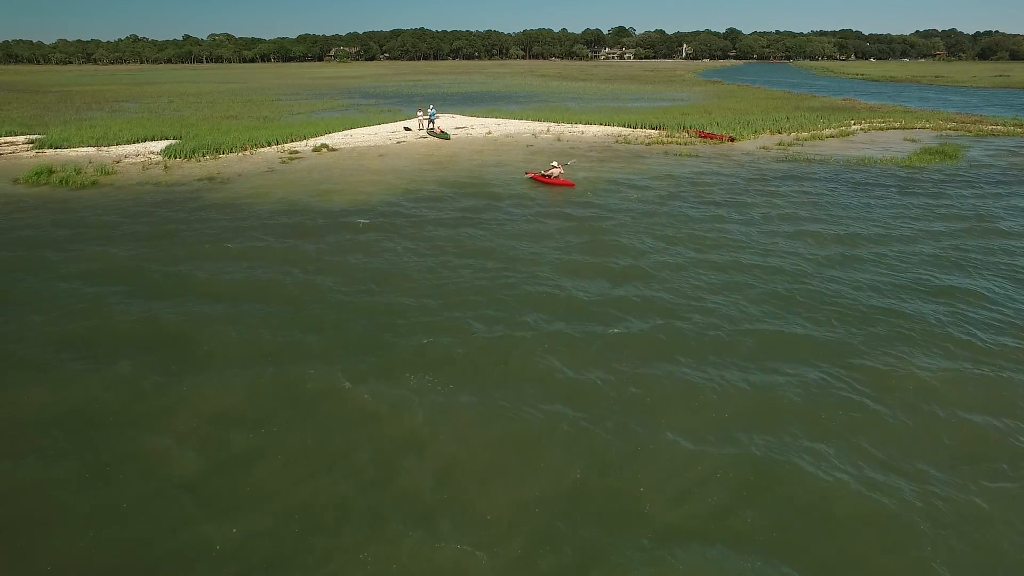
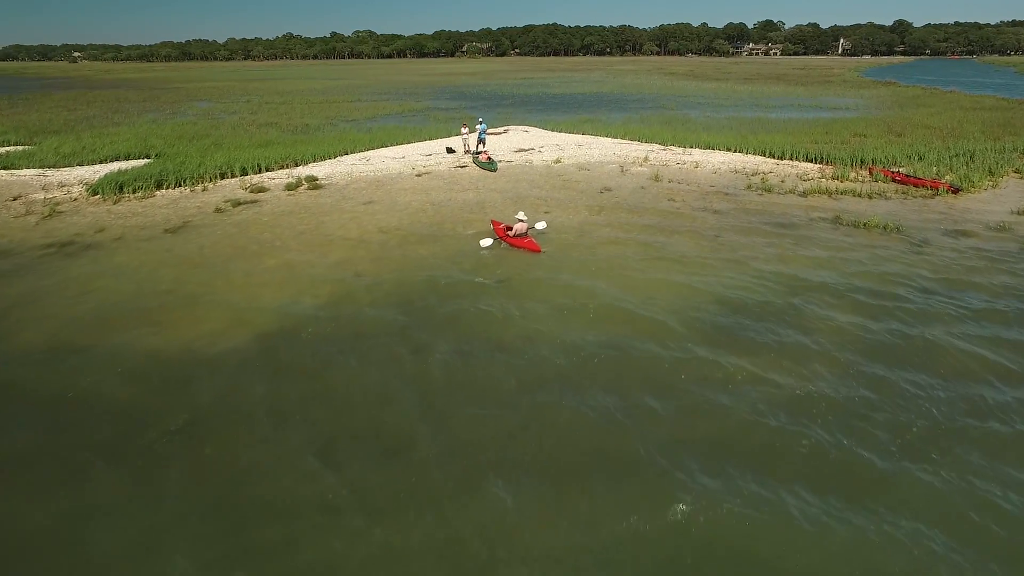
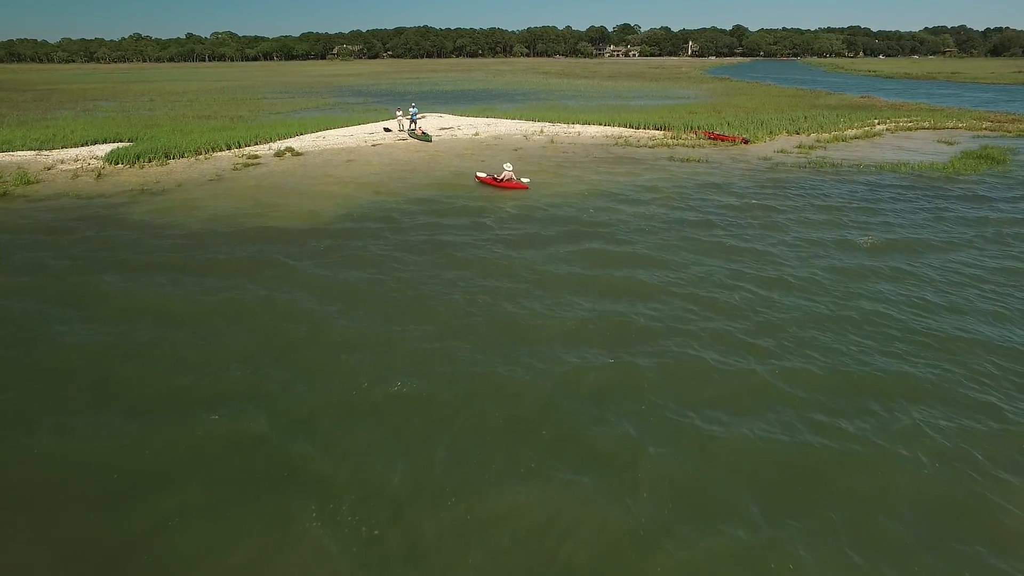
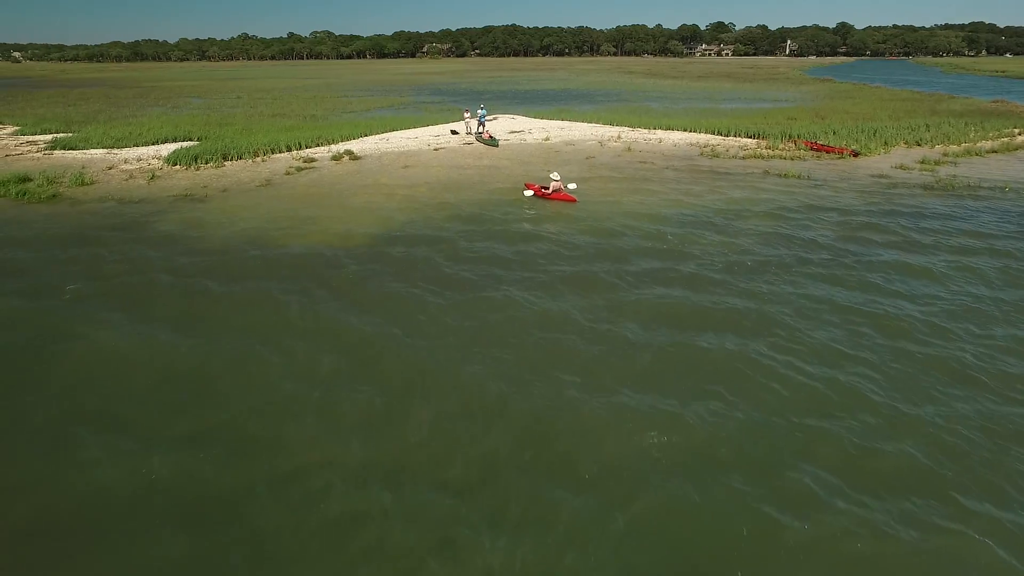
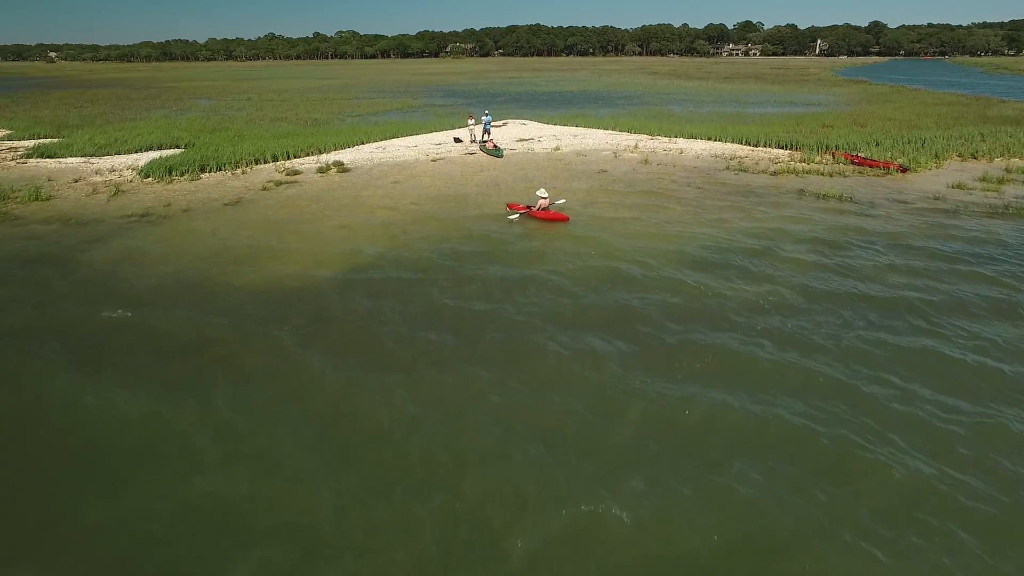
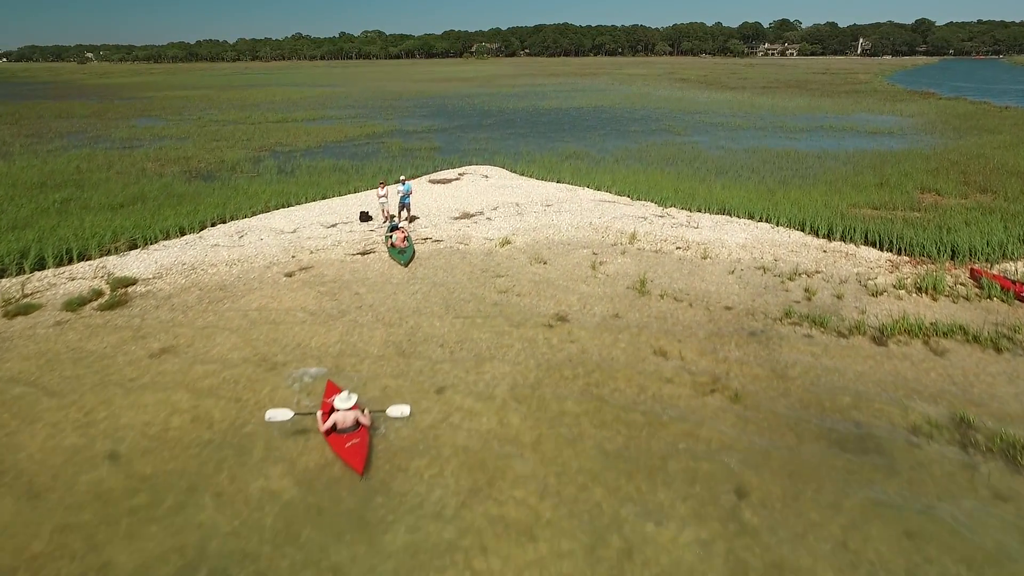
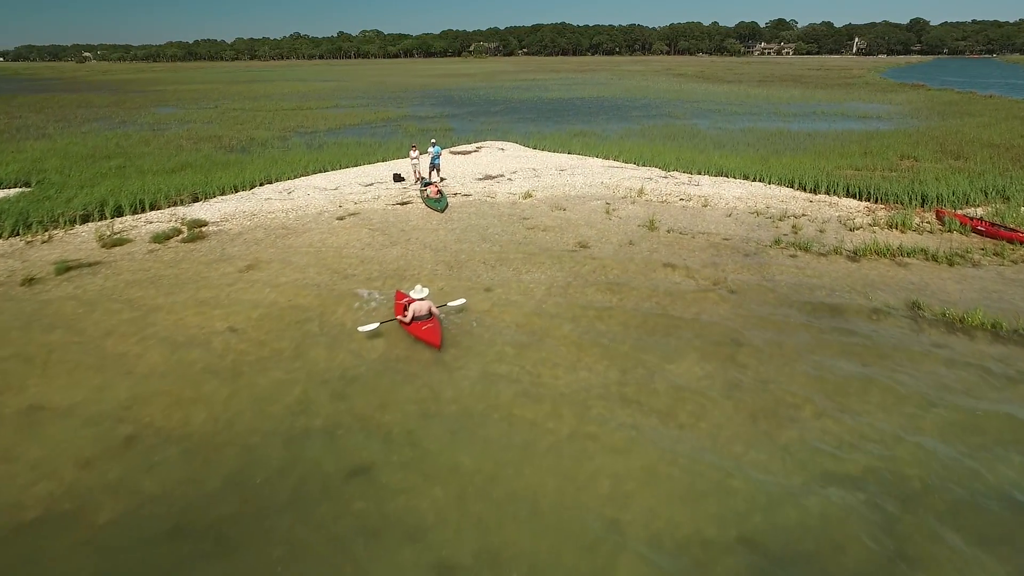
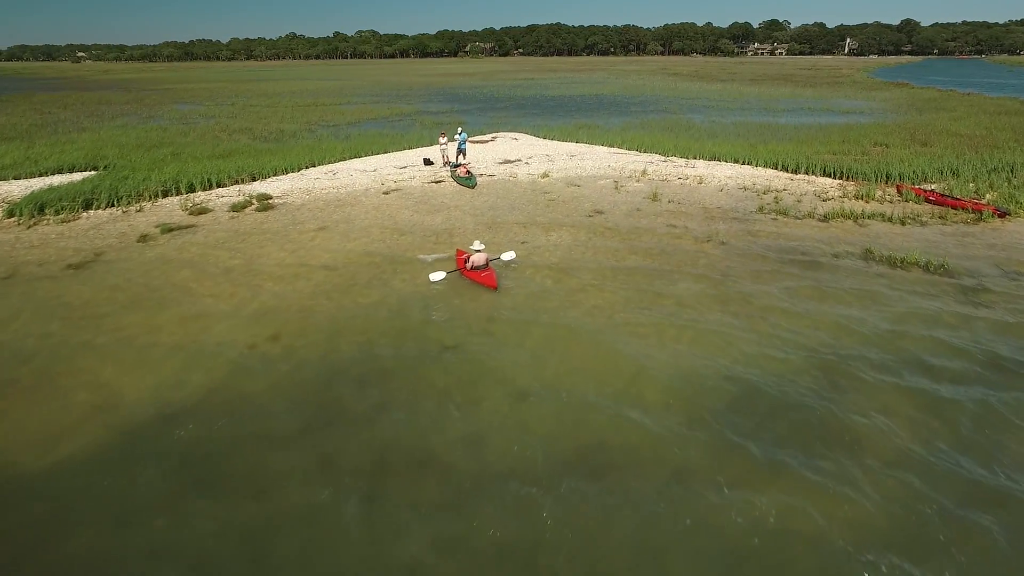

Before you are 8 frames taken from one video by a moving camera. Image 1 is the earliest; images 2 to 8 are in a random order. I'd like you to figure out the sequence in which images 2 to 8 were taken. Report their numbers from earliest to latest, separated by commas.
3, 4, 5, 2, 8, 7, 6
